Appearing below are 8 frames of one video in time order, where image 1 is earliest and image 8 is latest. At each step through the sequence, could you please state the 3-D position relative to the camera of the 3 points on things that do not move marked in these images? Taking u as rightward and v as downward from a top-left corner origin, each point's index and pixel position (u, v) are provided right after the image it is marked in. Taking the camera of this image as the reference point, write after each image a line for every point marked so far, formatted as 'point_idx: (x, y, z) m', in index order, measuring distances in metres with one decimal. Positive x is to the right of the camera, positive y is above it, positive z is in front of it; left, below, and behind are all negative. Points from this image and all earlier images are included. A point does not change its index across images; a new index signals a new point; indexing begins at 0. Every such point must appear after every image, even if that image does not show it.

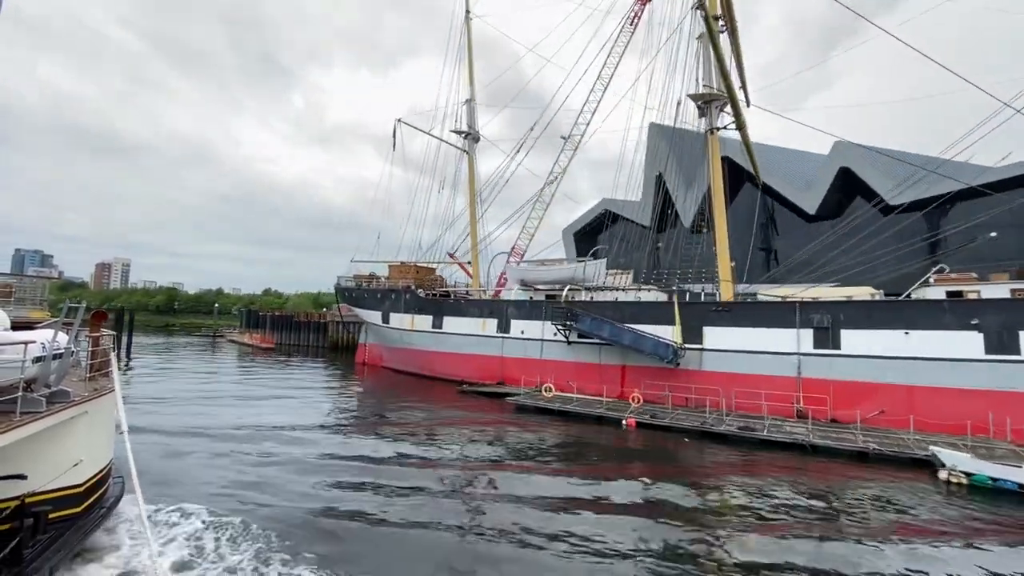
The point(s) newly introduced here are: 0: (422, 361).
0: (-3.6, -2.8, +19.0) m
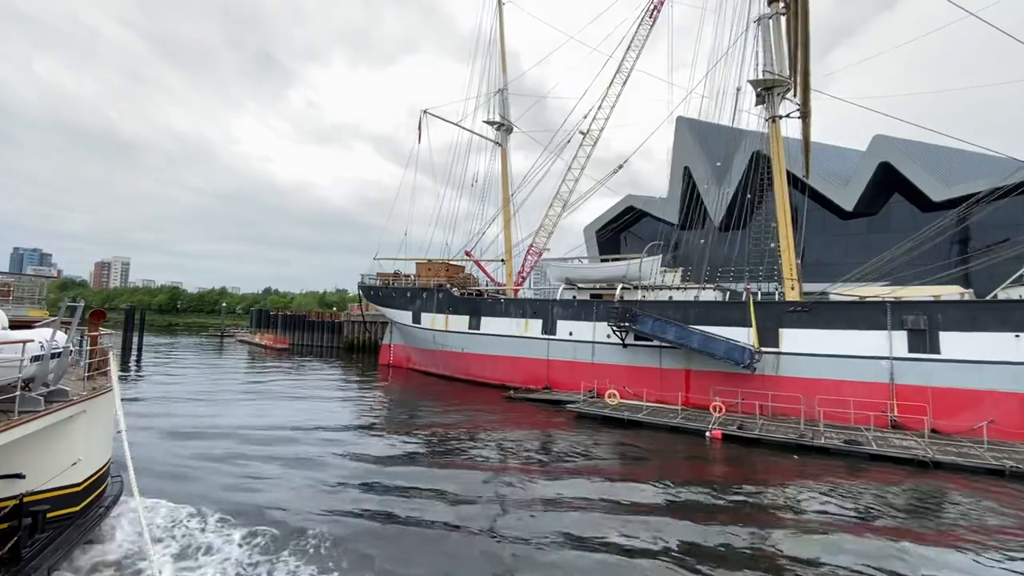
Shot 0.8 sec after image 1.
0: (-2.1, -2.8, +17.9) m
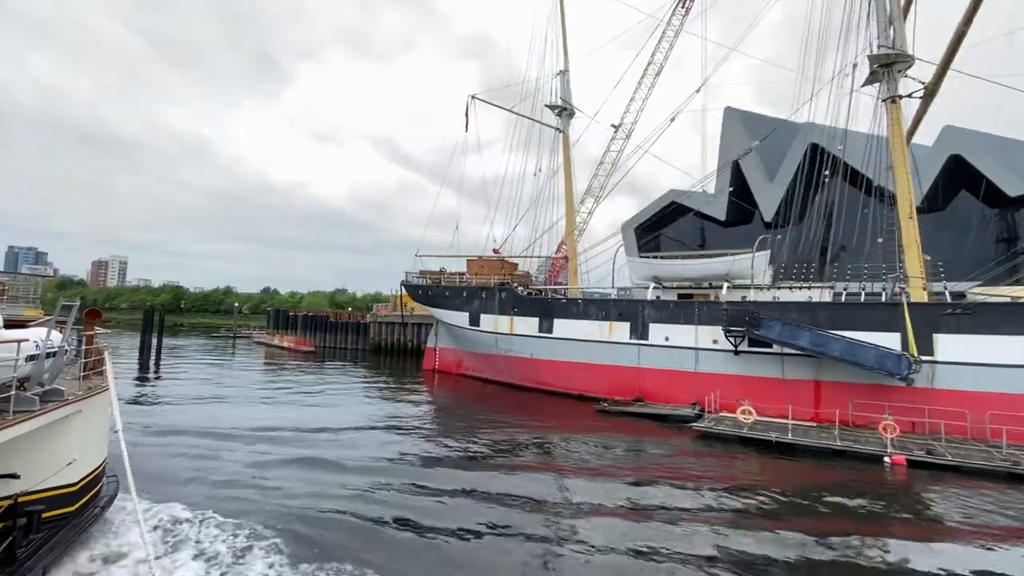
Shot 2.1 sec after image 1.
0: (+0.3, -2.7, +16.3) m
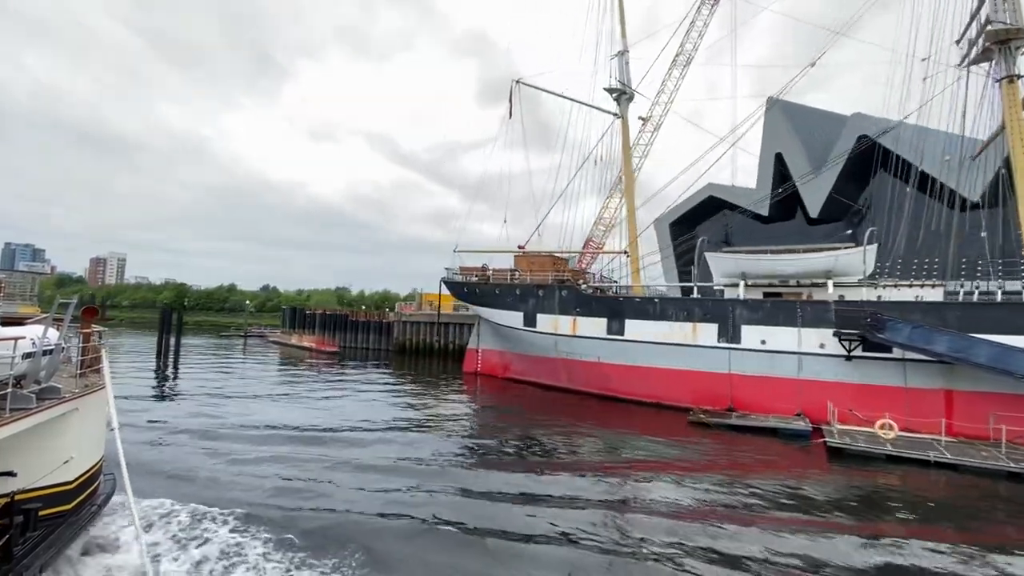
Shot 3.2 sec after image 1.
0: (+2.2, -2.6, +15.0) m
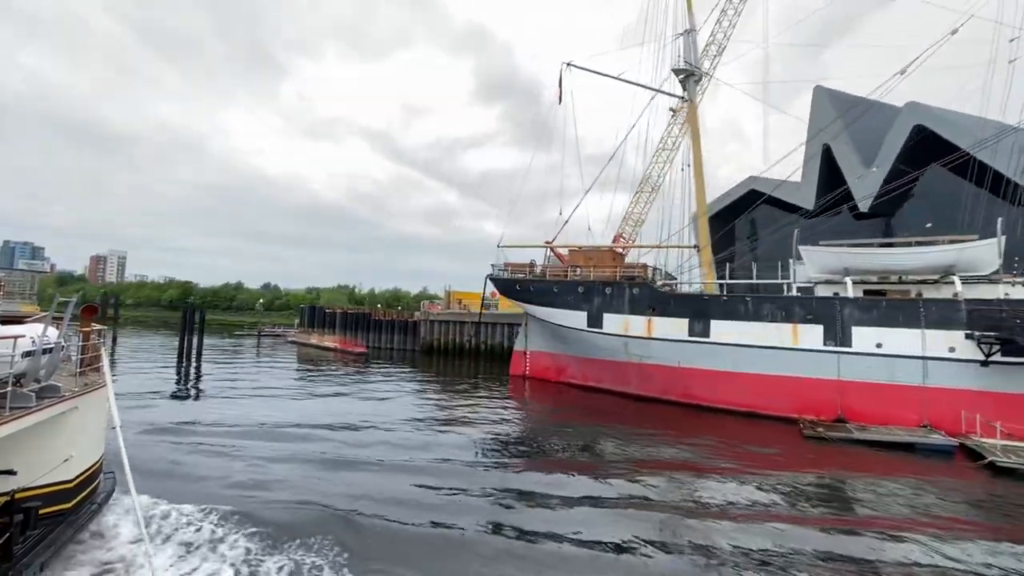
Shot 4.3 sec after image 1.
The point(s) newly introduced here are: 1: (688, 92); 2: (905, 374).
0: (+4.2, -2.6, +13.7) m
1: (+5.8, +6.4, +16.2) m
2: (+8.4, -1.8, +10.7) m
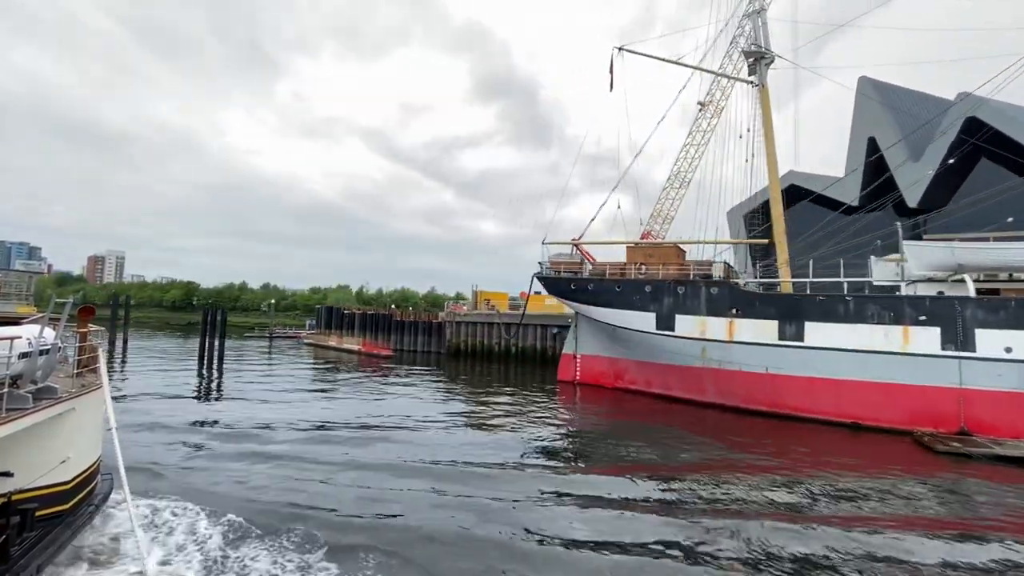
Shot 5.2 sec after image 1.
0: (+5.9, -2.5, +12.6) m
1: (+7.5, +6.5, +15.1) m
2: (+10.2, -1.8, +9.6) m
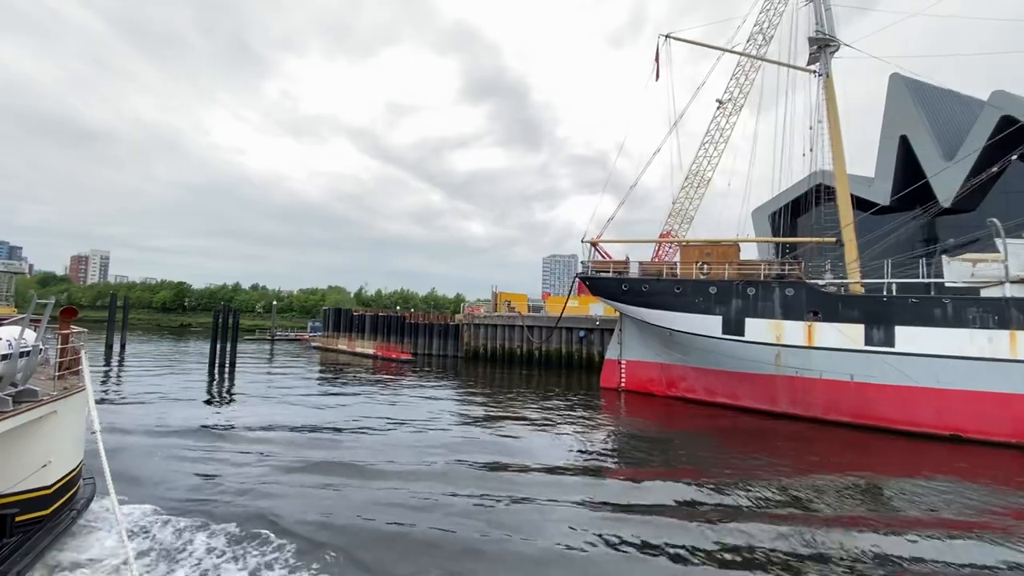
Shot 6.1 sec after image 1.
0: (+7.4, -2.6, +11.8) m
1: (+8.9, +6.4, +14.3) m
2: (+11.7, -1.8, +8.8) m
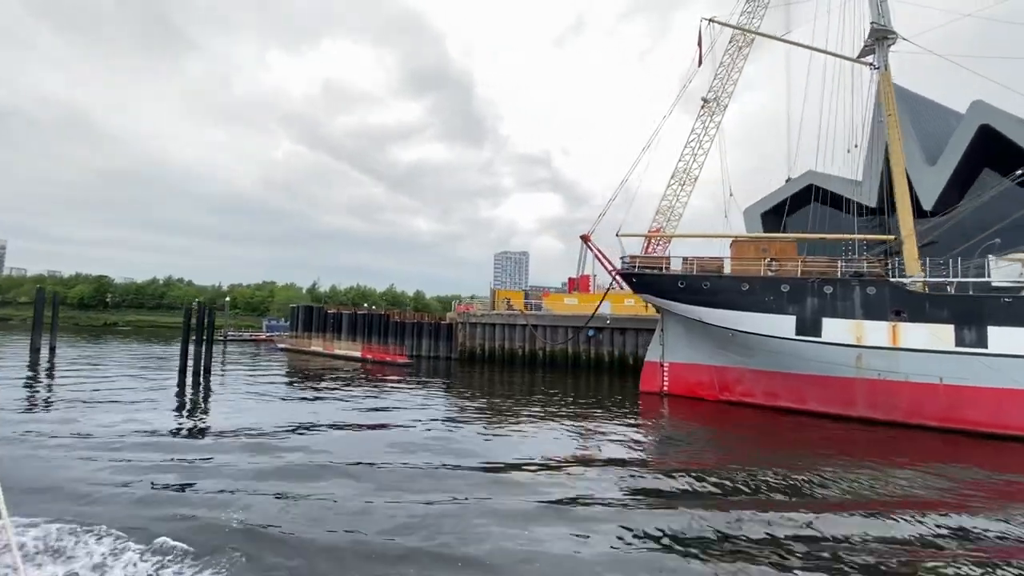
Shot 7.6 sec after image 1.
0: (+9.0, -2.5, +11.3) m
1: (+10.3, +6.4, +14.0) m
2: (+13.7, -1.8, +8.9) m
